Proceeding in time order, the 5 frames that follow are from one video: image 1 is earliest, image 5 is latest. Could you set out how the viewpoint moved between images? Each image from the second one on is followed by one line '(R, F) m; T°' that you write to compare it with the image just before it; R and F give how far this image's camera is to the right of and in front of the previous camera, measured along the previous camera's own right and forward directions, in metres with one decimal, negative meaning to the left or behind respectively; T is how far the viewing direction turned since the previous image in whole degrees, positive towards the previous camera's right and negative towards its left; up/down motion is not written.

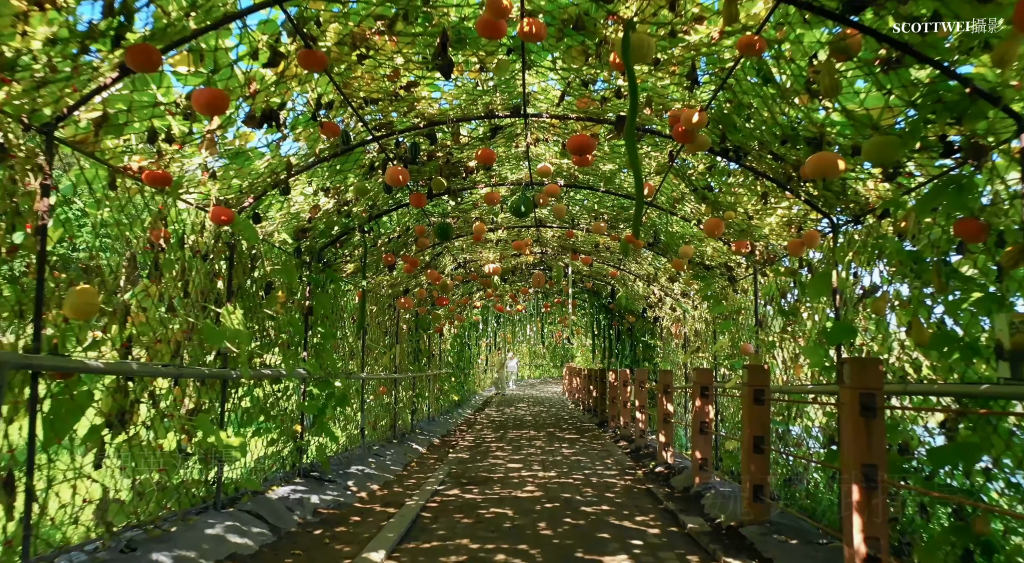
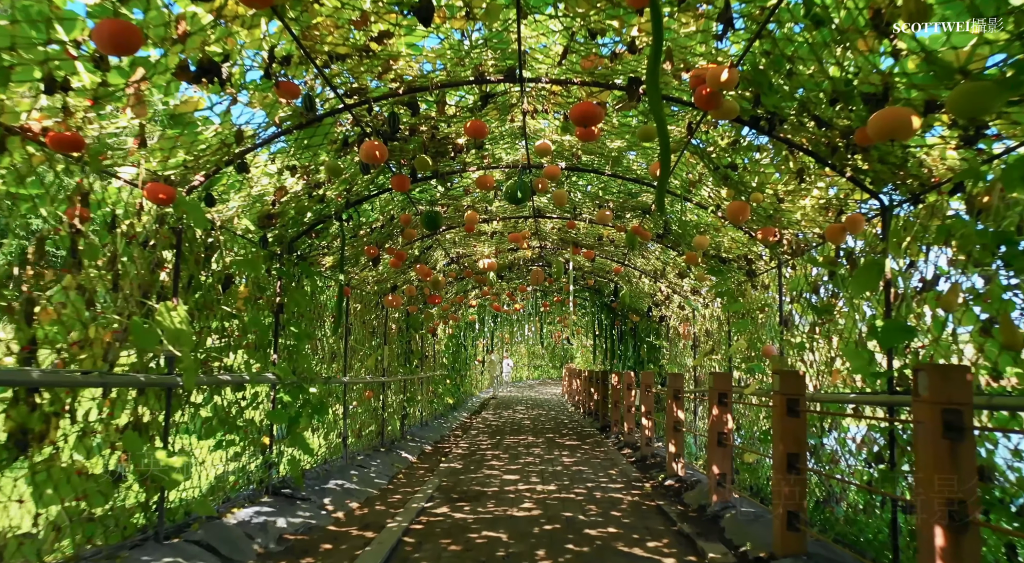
(0.0, +0.5) m; 0°
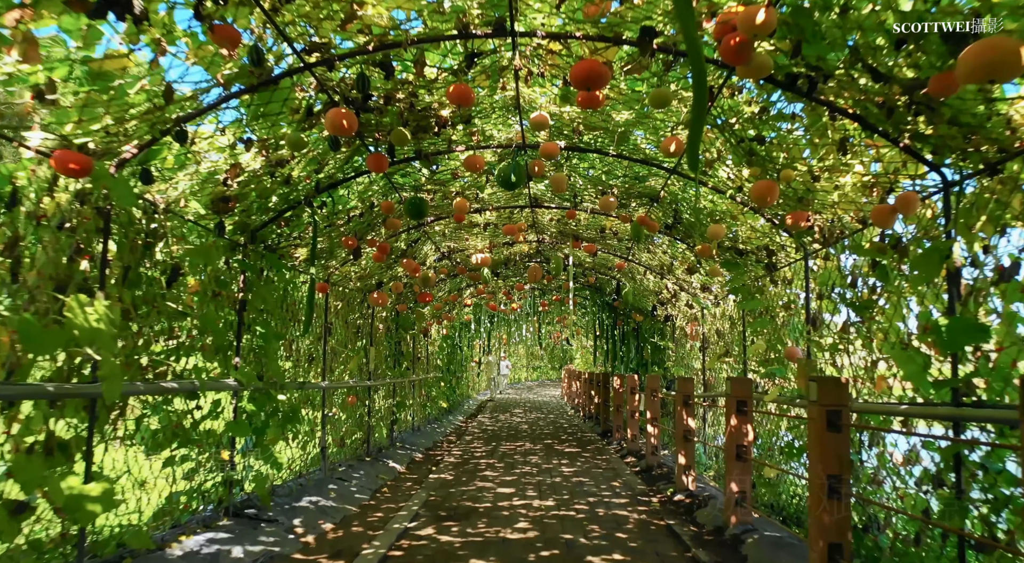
(0.0, +0.5) m; 0°
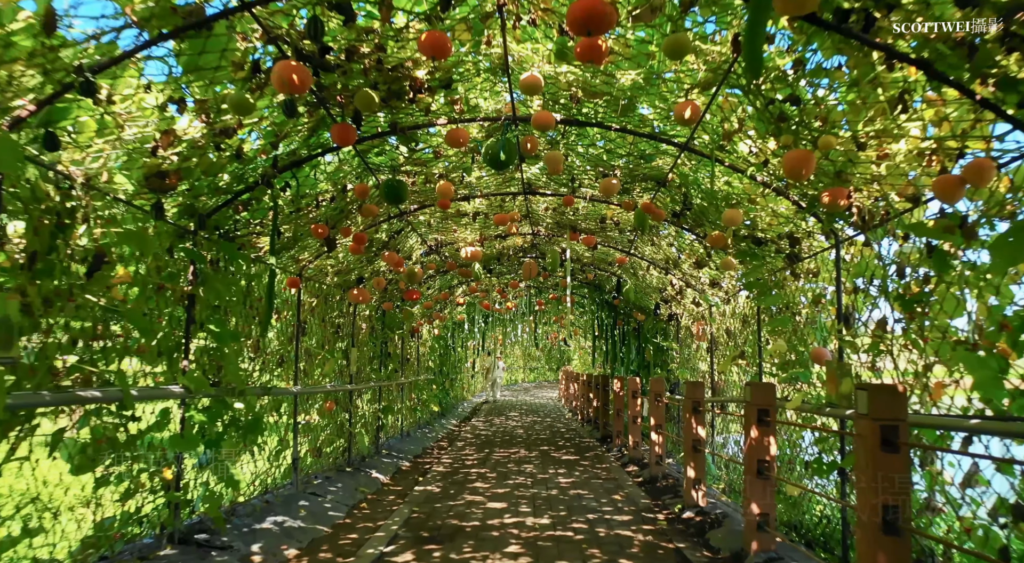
(0.0, +0.5) m; 0°
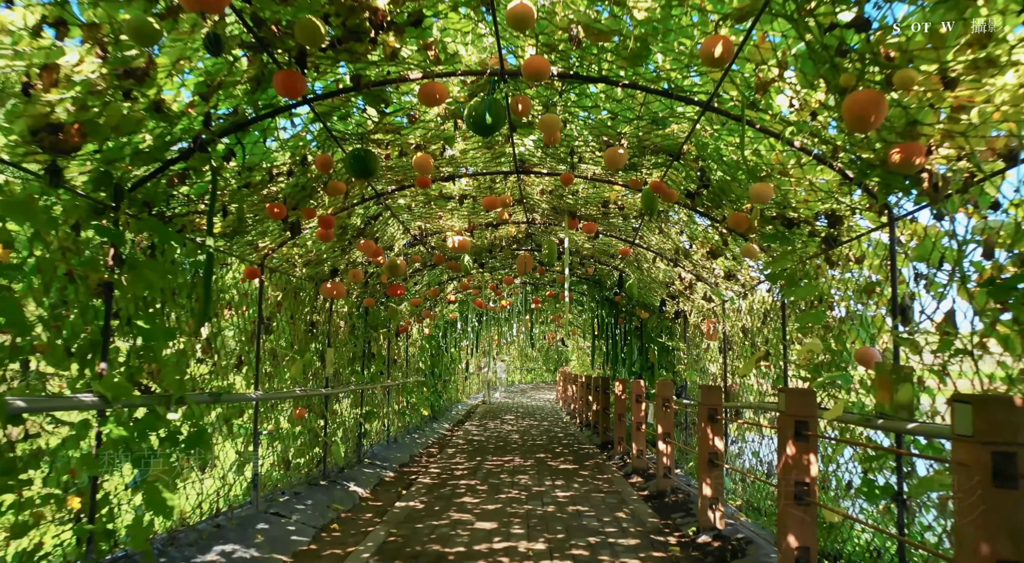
(0.0, +0.6) m; 0°
